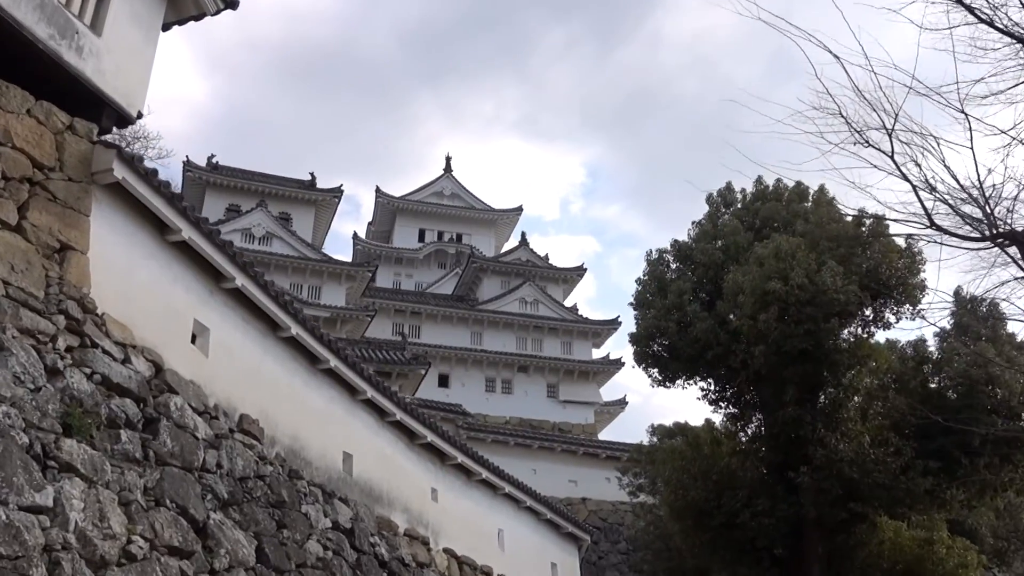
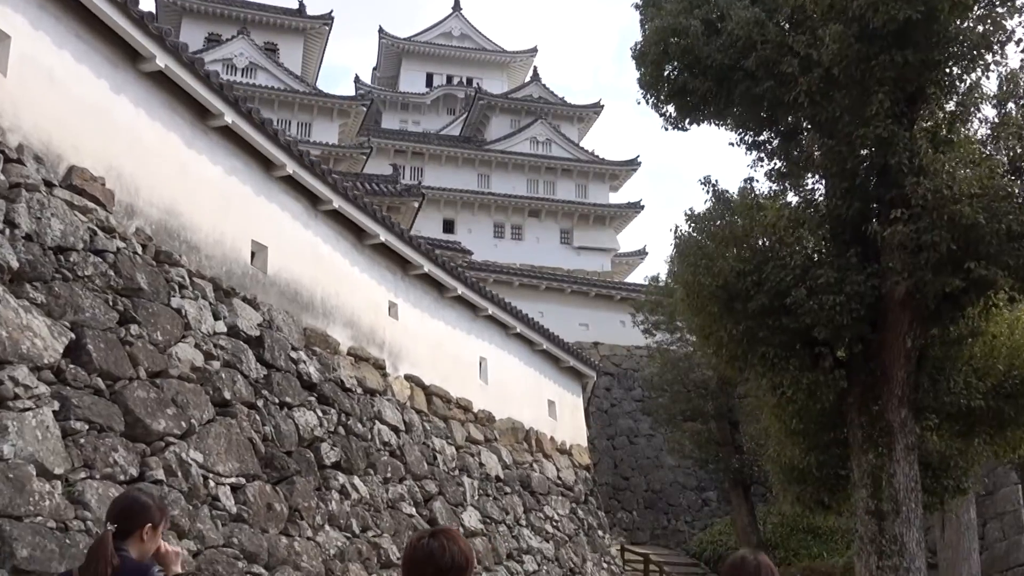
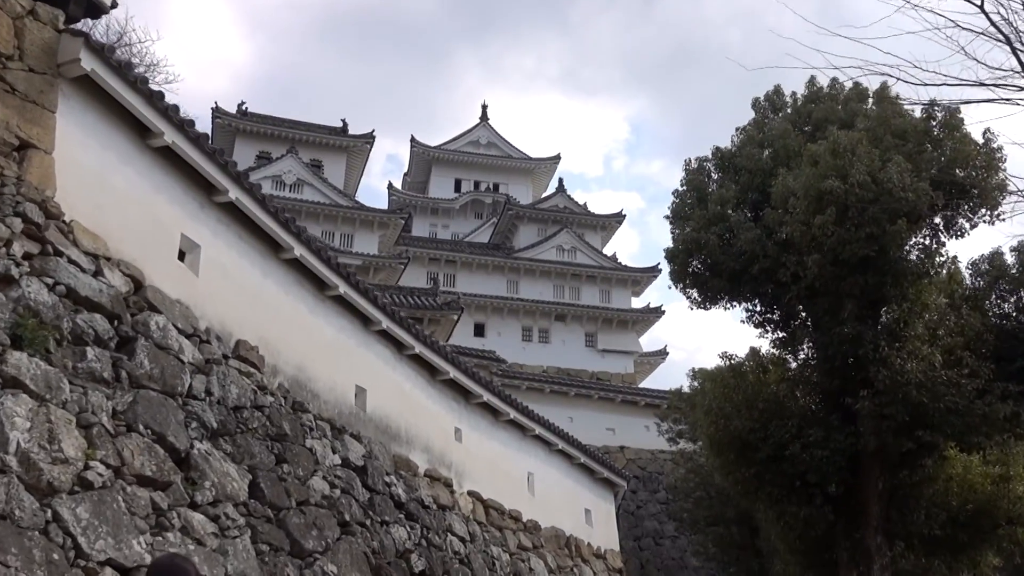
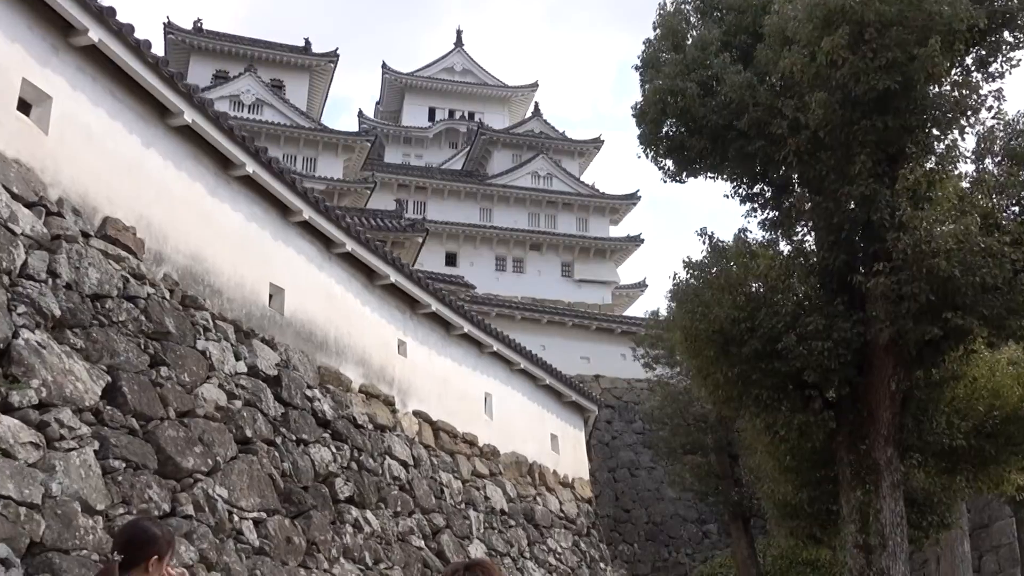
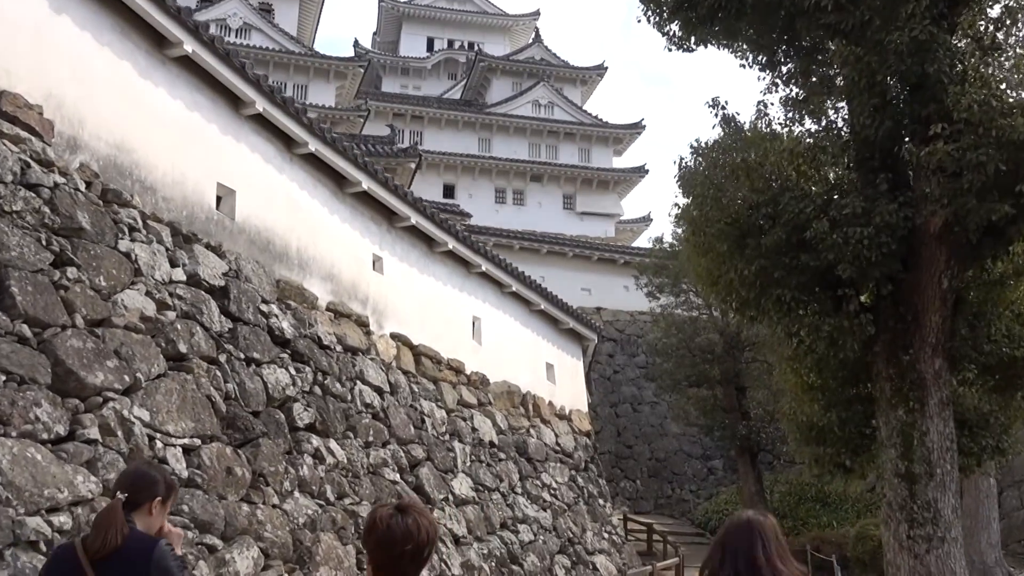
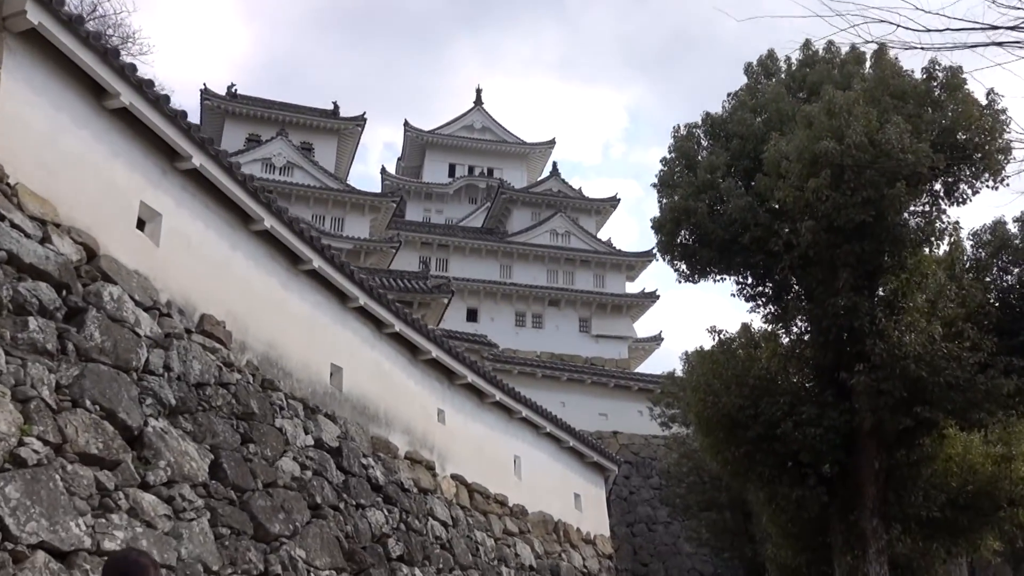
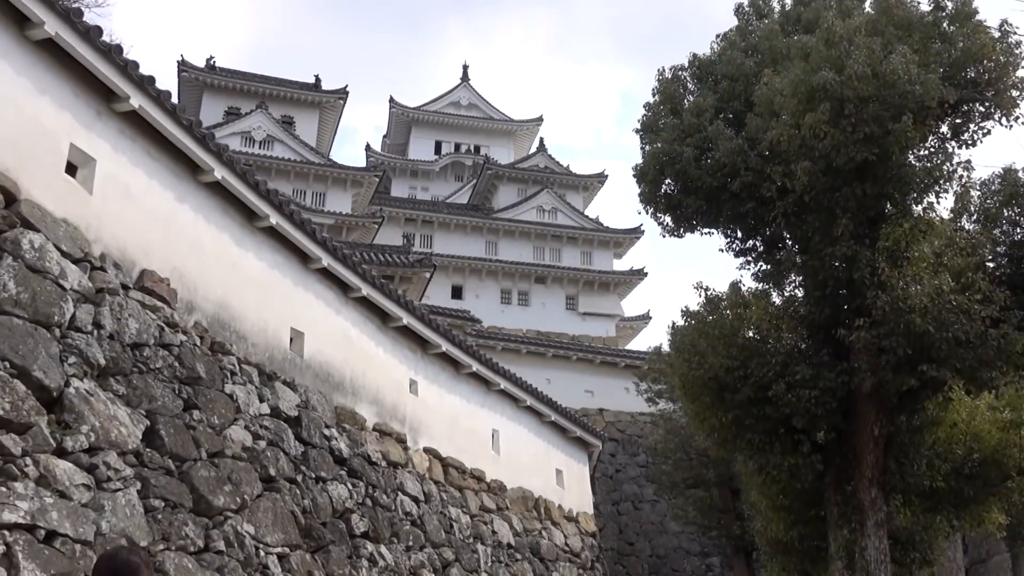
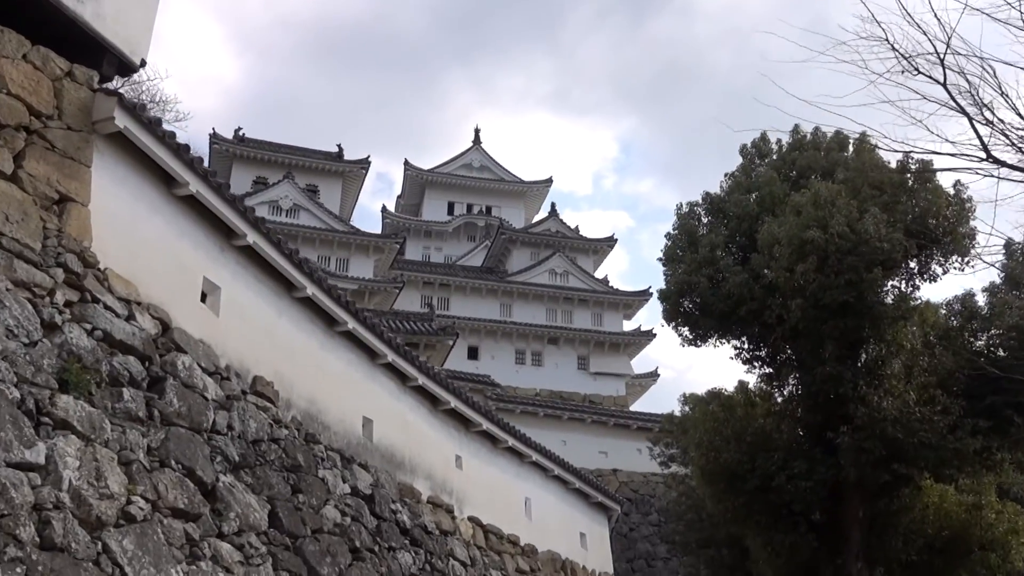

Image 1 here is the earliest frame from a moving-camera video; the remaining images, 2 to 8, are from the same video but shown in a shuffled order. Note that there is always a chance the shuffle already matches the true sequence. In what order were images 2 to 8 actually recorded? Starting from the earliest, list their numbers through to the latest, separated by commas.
8, 3, 6, 7, 4, 2, 5
